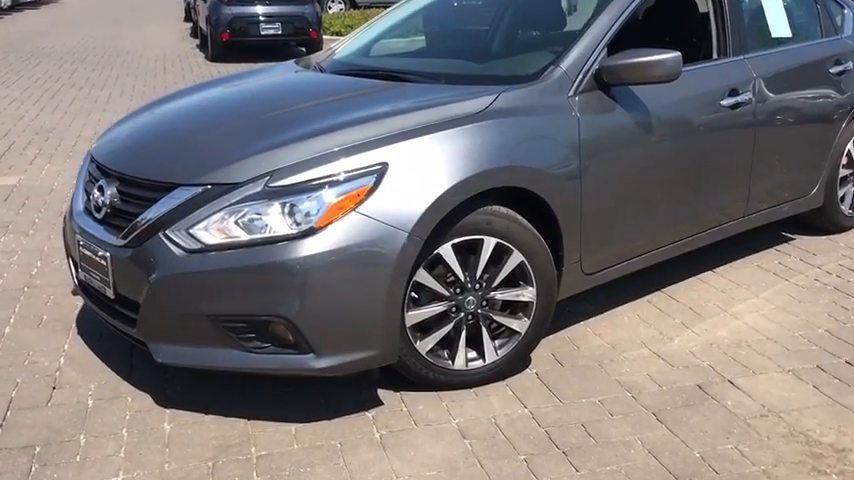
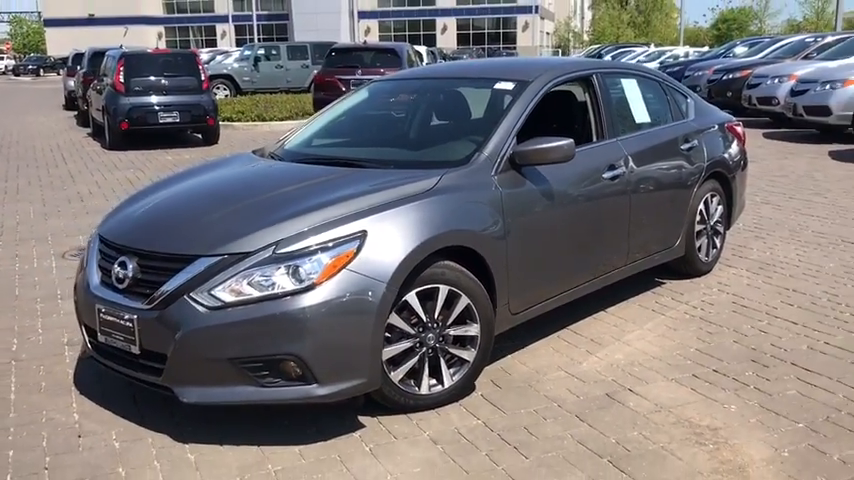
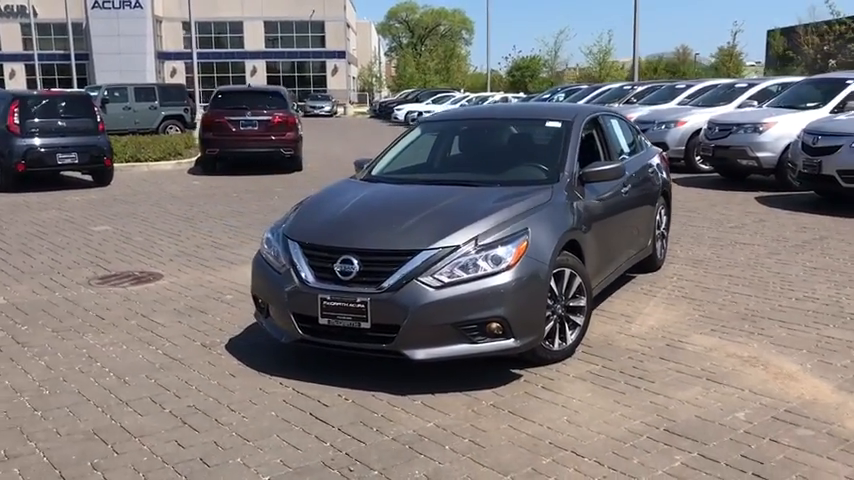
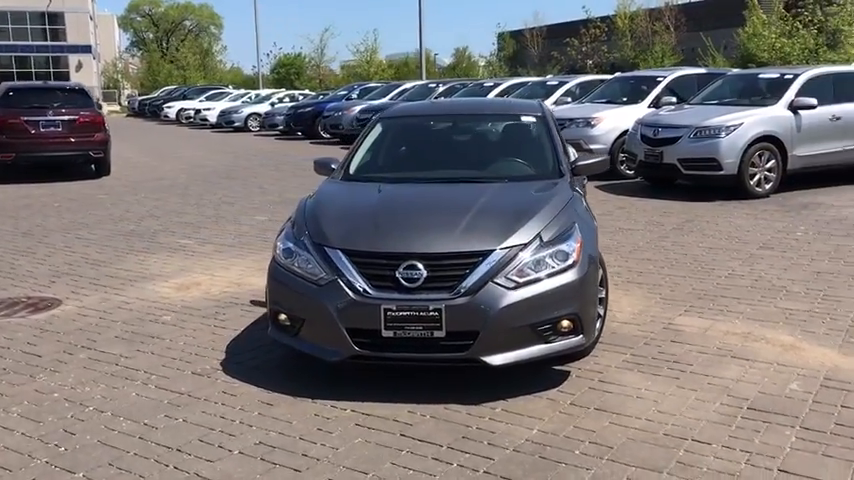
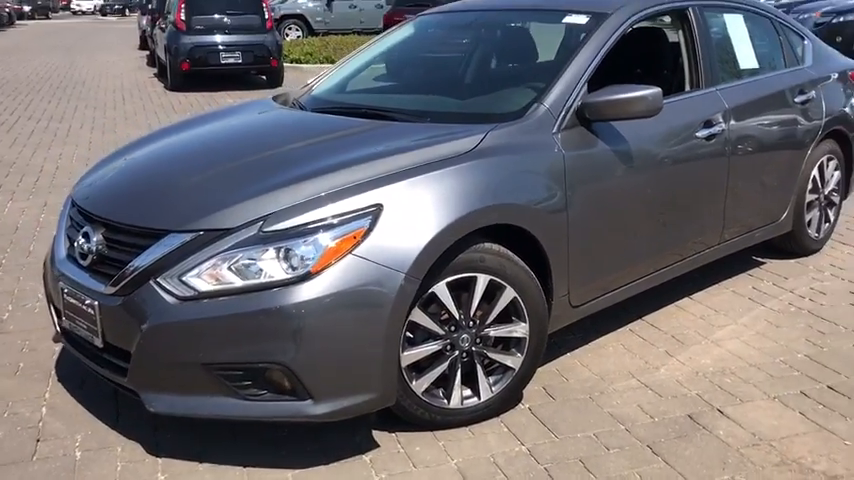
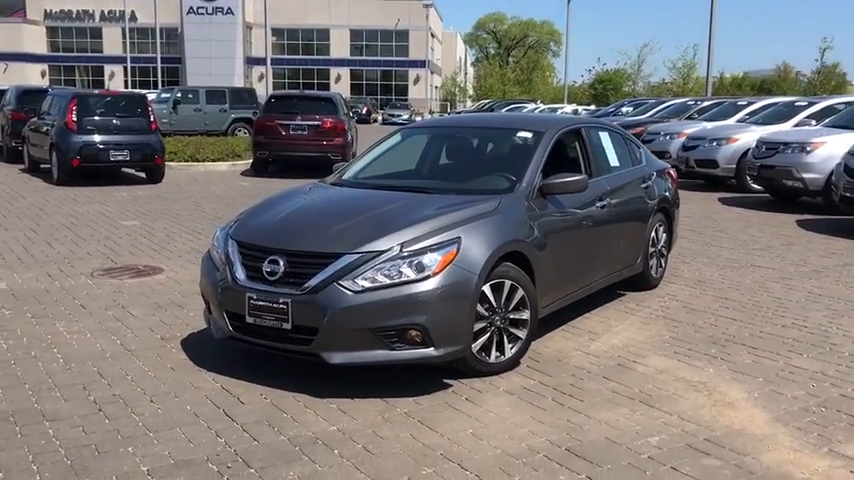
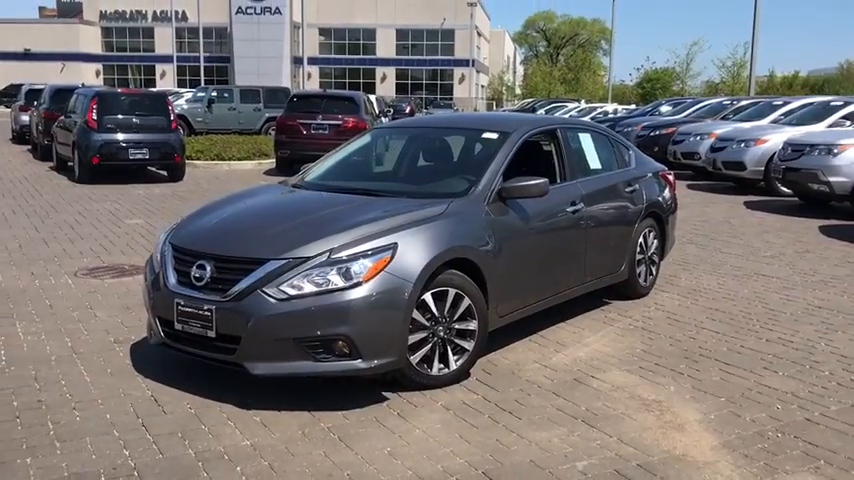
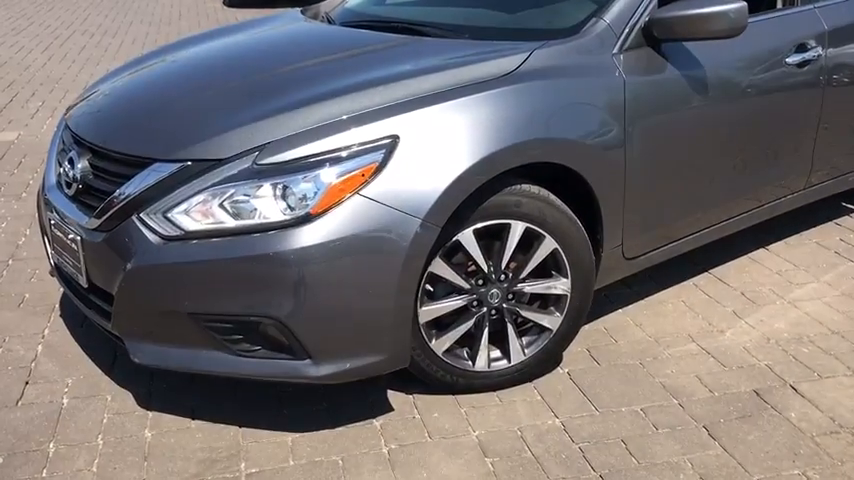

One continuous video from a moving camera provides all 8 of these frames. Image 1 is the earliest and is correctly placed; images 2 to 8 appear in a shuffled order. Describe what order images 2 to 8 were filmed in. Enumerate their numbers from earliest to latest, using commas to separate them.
8, 5, 2, 7, 6, 3, 4
